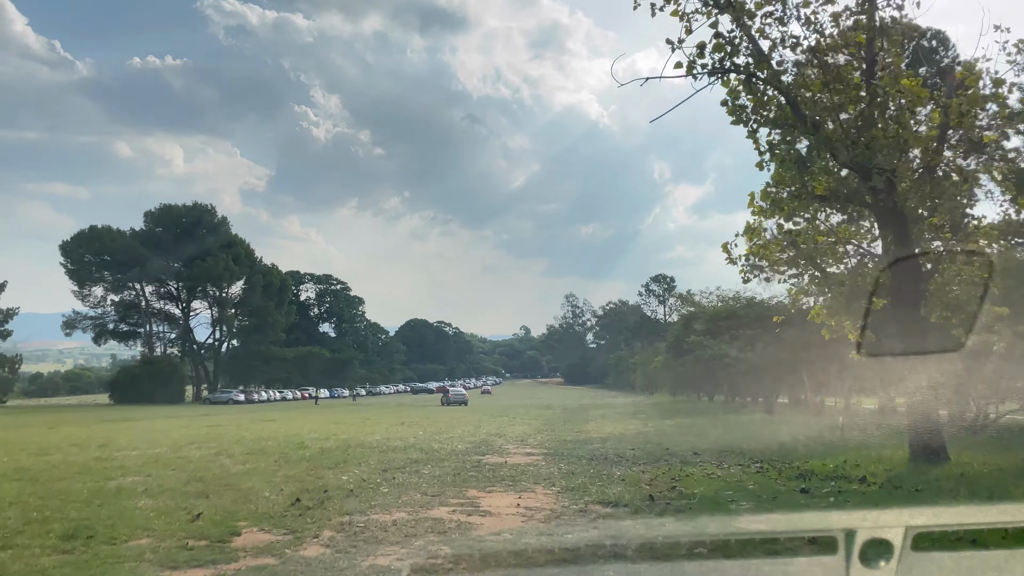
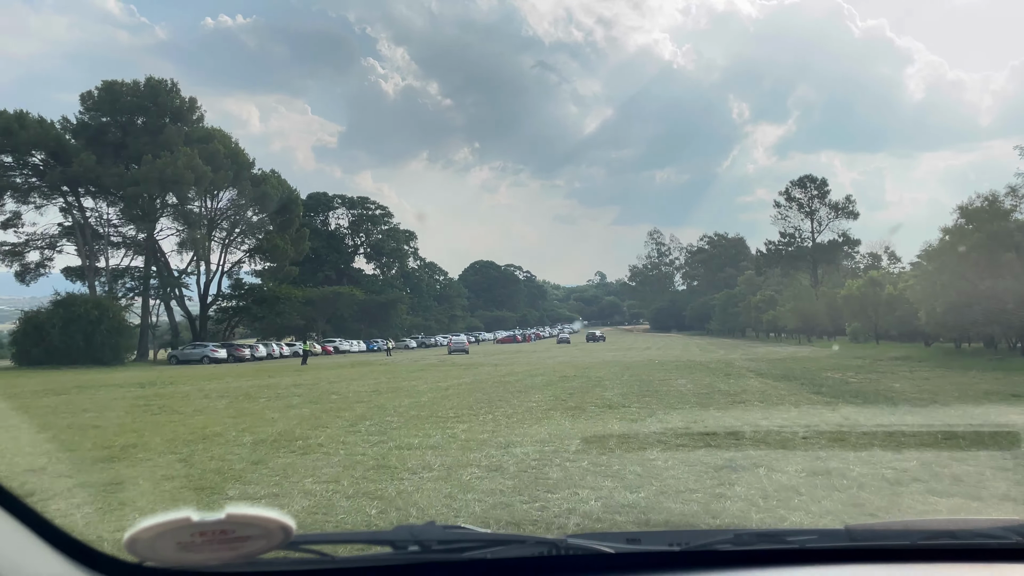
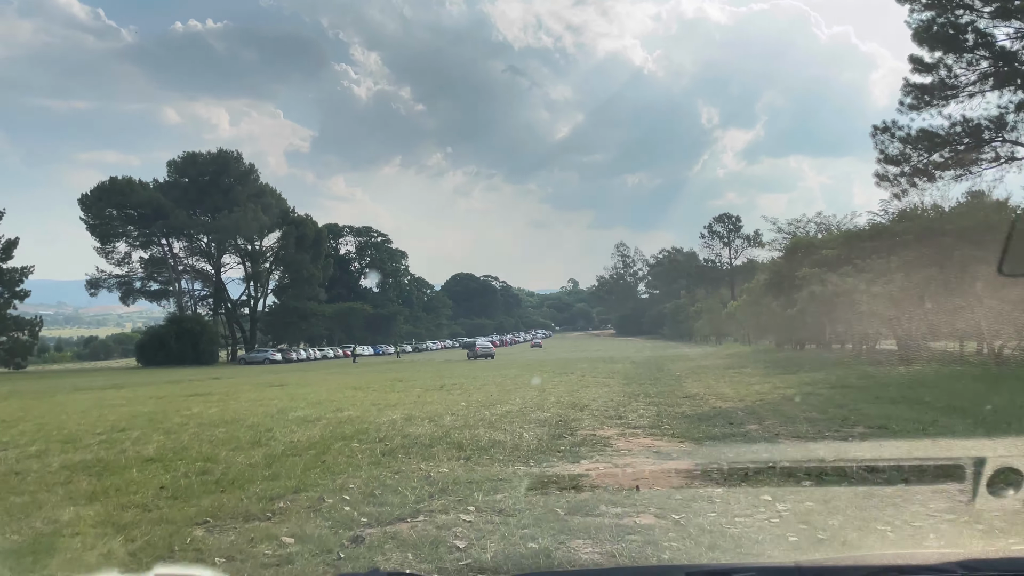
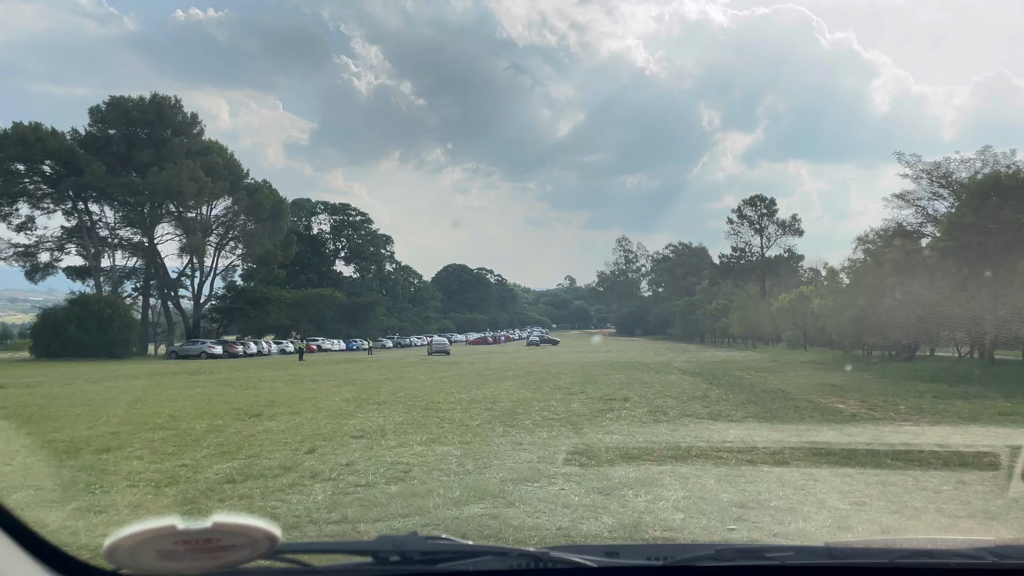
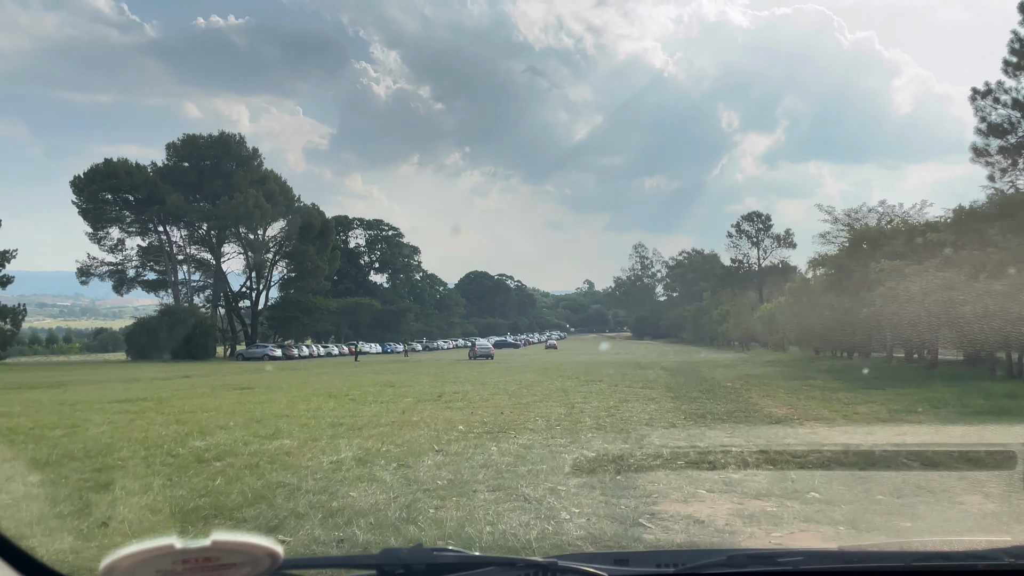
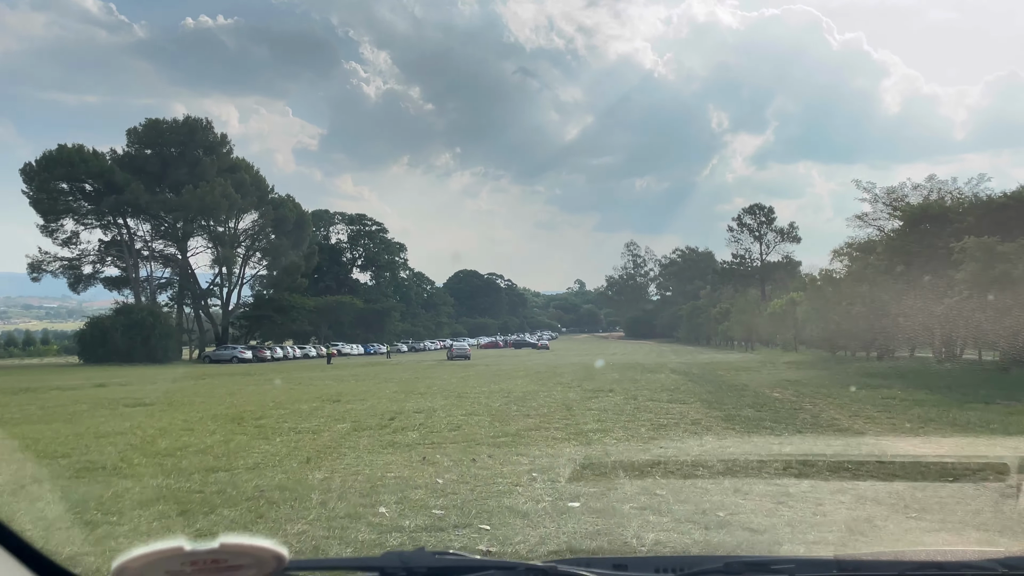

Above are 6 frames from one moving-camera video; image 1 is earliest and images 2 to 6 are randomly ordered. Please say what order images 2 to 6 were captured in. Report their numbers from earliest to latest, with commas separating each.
3, 5, 6, 4, 2
